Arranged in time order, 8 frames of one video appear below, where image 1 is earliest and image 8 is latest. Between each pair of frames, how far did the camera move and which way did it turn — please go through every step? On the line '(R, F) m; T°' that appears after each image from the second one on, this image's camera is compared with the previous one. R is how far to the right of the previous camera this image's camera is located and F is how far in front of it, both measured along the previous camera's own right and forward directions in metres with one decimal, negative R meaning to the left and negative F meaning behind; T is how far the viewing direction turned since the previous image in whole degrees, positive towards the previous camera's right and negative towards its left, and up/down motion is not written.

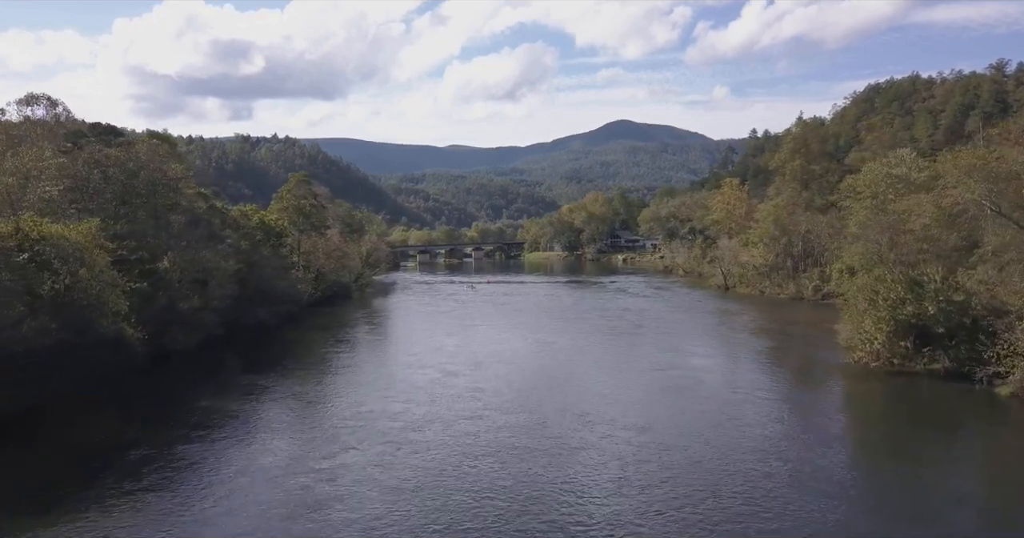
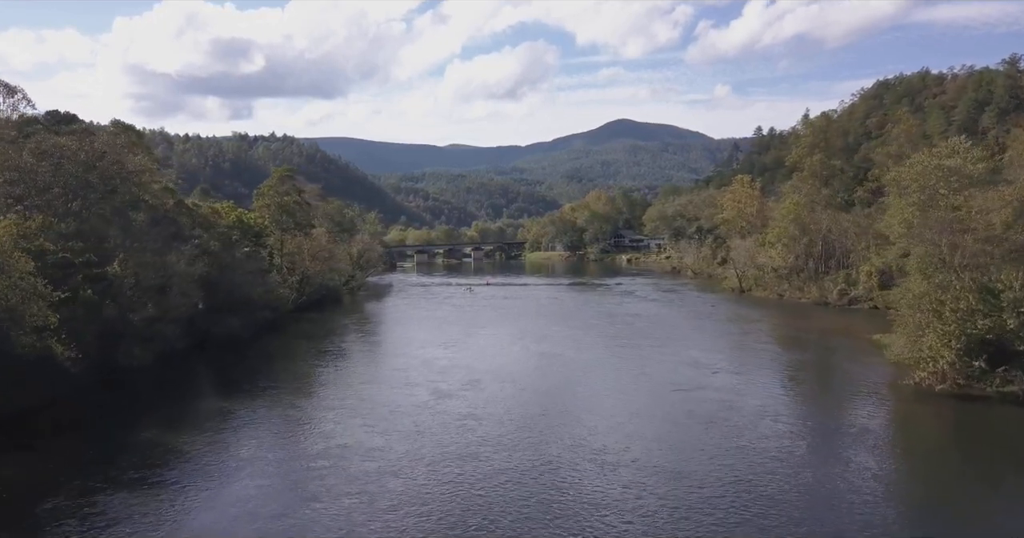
(0.0, +4.6) m; 0°
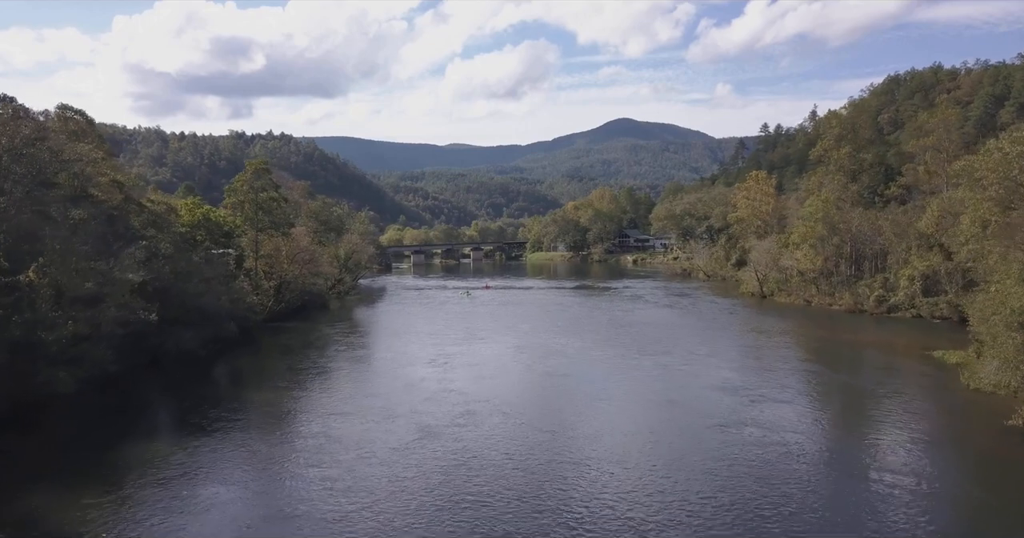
(0.0, +5.6) m; 0°
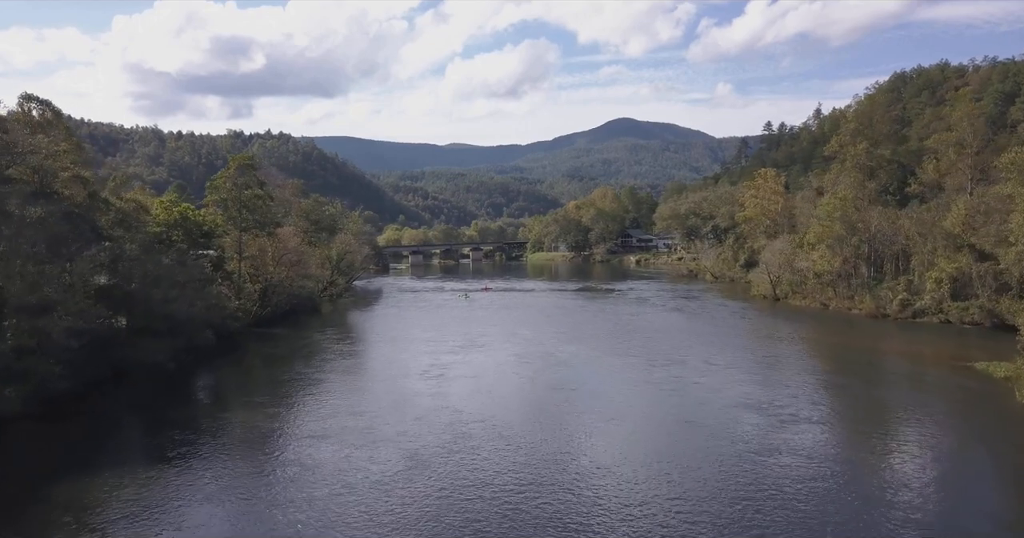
(0.0, +3.1) m; 0°
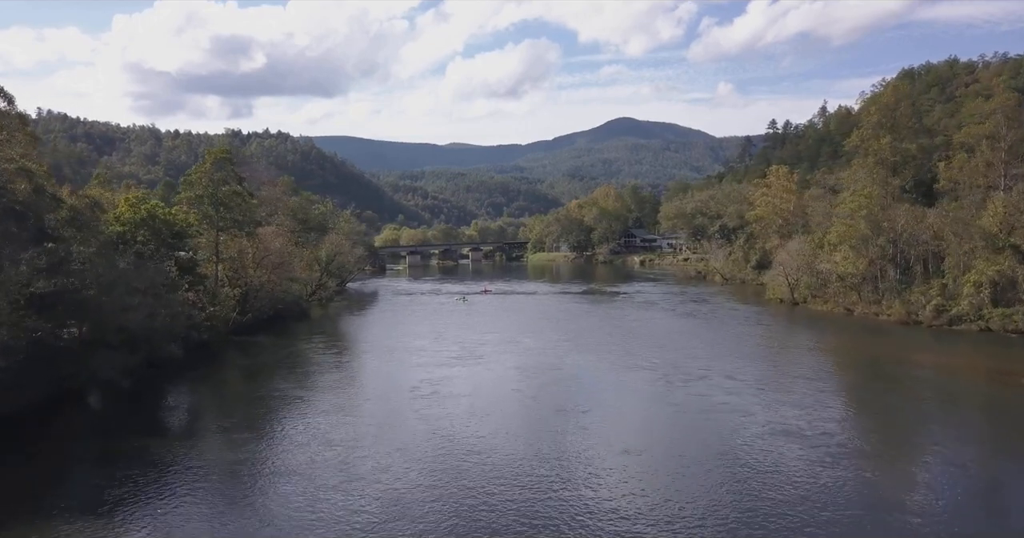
(0.0, +3.8) m; 0°
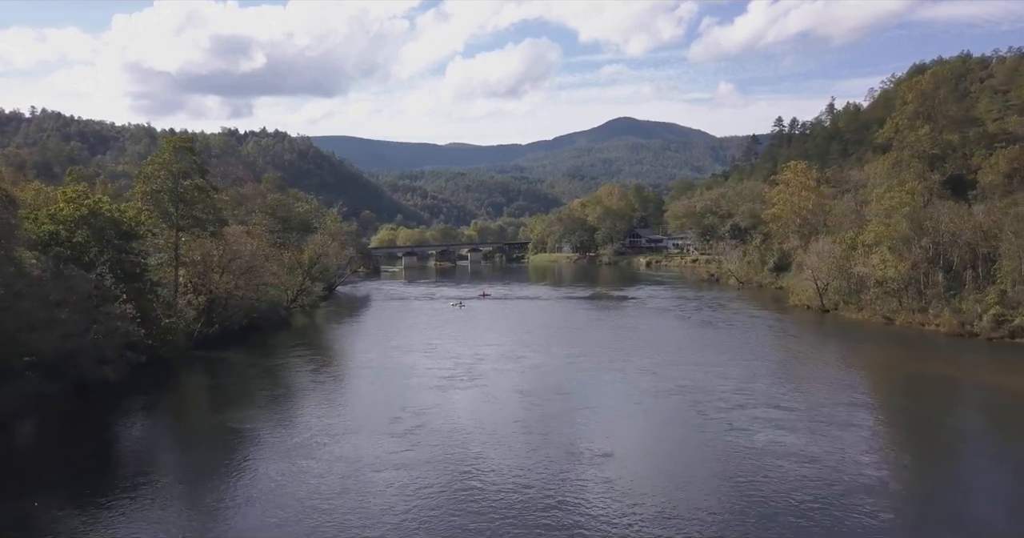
(-0.1, +5.2) m; 0°
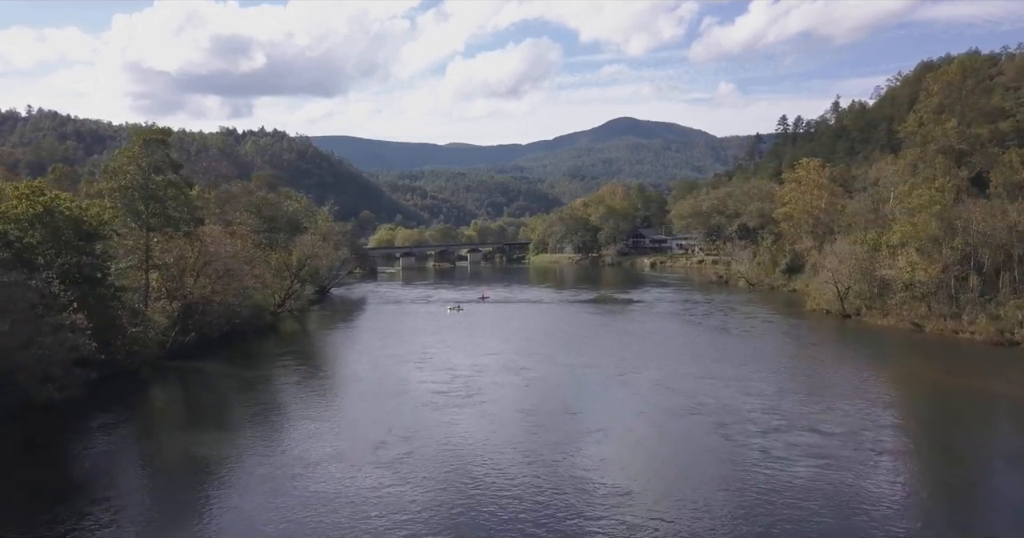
(-0.1, +3.1) m; 0°
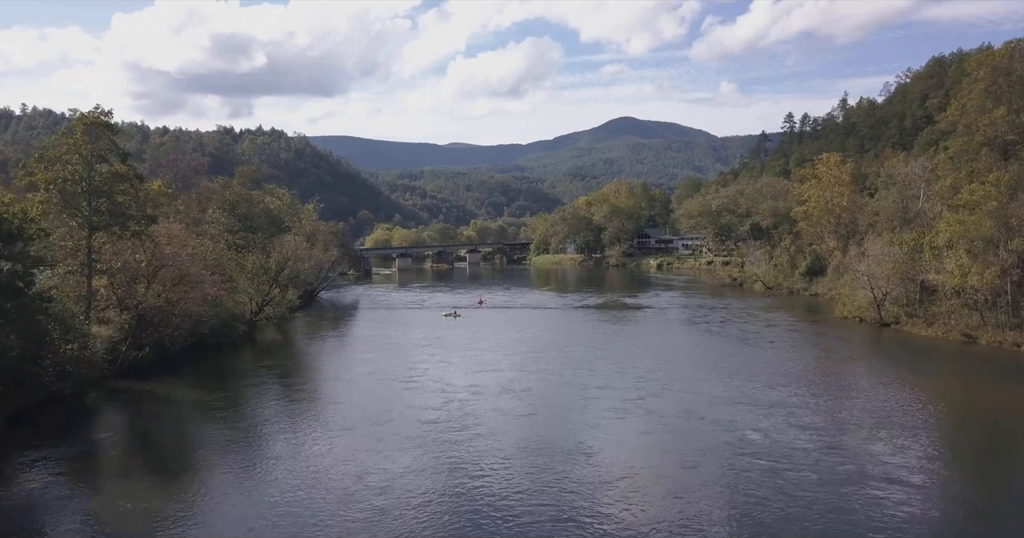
(-0.1, +4.7) m; 0°
